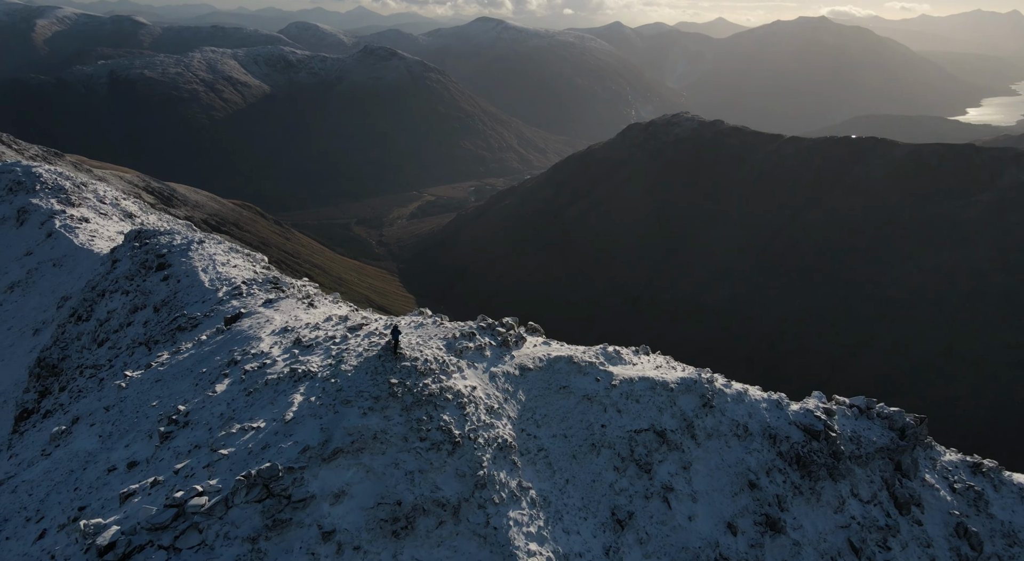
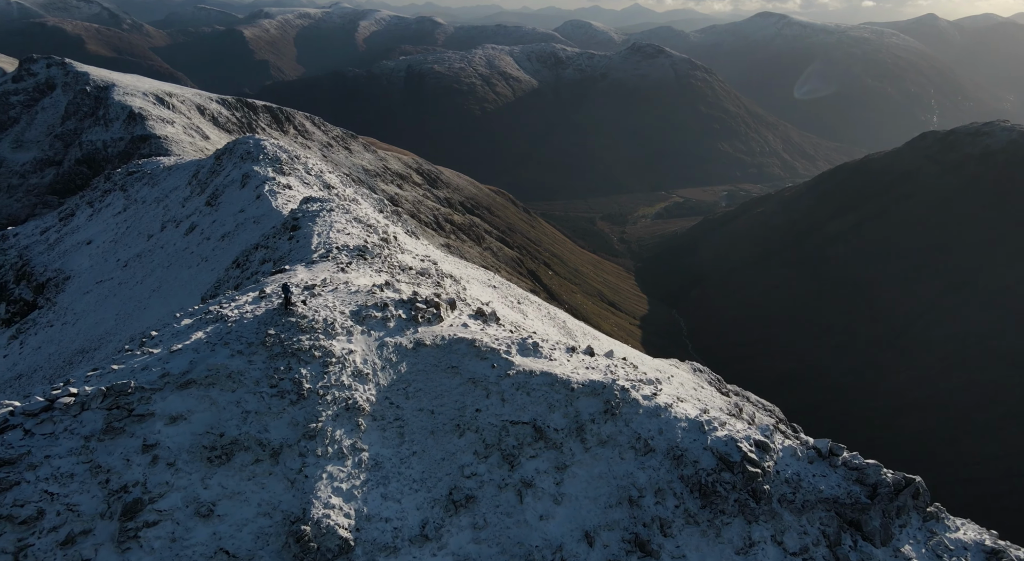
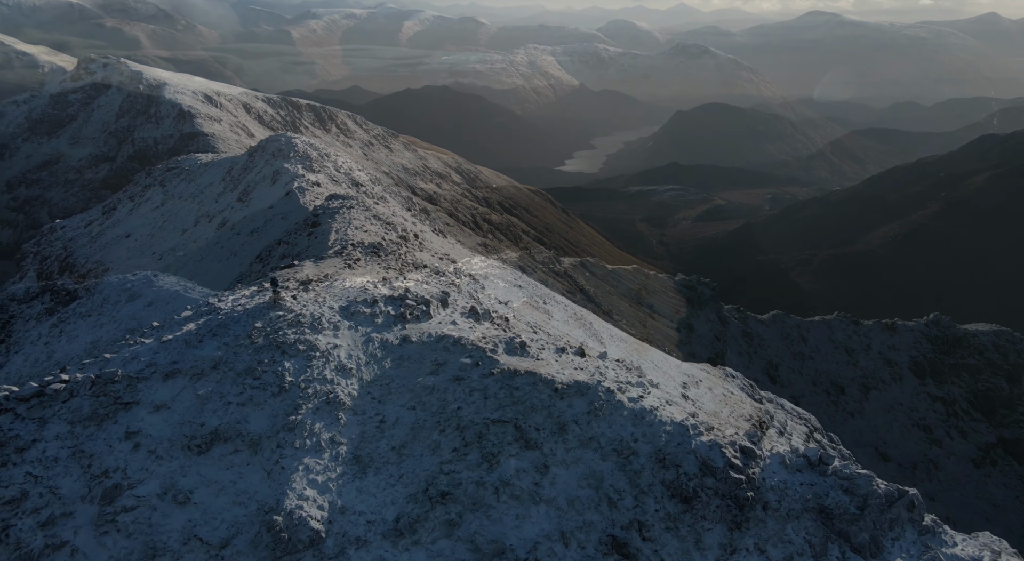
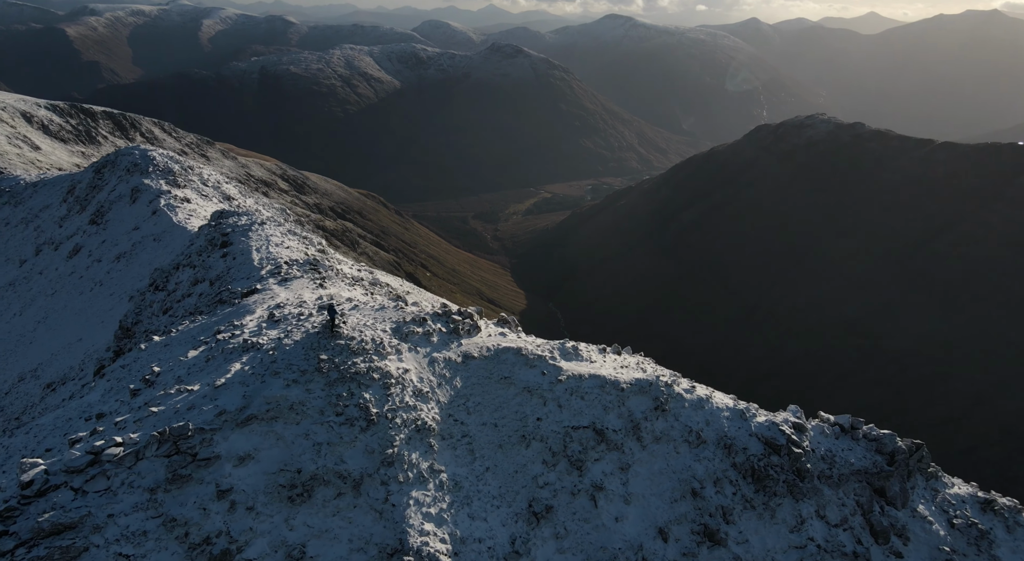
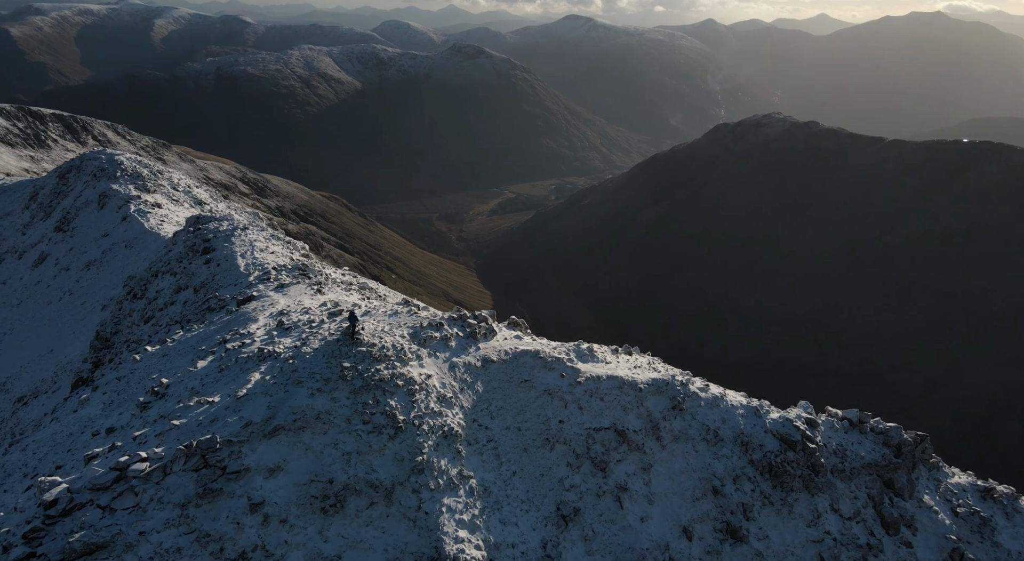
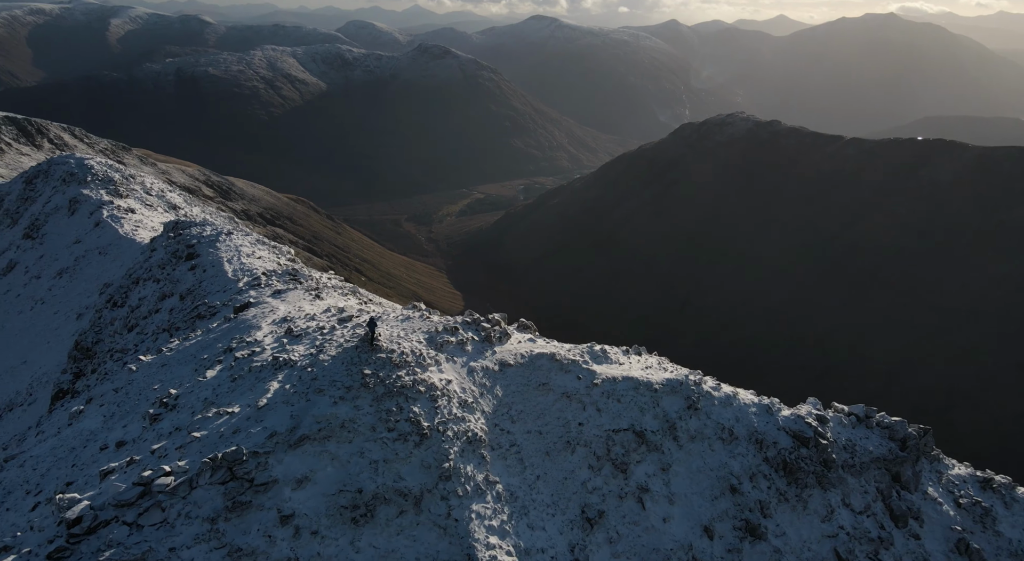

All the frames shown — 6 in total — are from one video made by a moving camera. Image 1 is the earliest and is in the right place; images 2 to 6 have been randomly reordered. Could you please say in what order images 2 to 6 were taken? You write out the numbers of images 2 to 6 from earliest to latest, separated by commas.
6, 5, 4, 2, 3
